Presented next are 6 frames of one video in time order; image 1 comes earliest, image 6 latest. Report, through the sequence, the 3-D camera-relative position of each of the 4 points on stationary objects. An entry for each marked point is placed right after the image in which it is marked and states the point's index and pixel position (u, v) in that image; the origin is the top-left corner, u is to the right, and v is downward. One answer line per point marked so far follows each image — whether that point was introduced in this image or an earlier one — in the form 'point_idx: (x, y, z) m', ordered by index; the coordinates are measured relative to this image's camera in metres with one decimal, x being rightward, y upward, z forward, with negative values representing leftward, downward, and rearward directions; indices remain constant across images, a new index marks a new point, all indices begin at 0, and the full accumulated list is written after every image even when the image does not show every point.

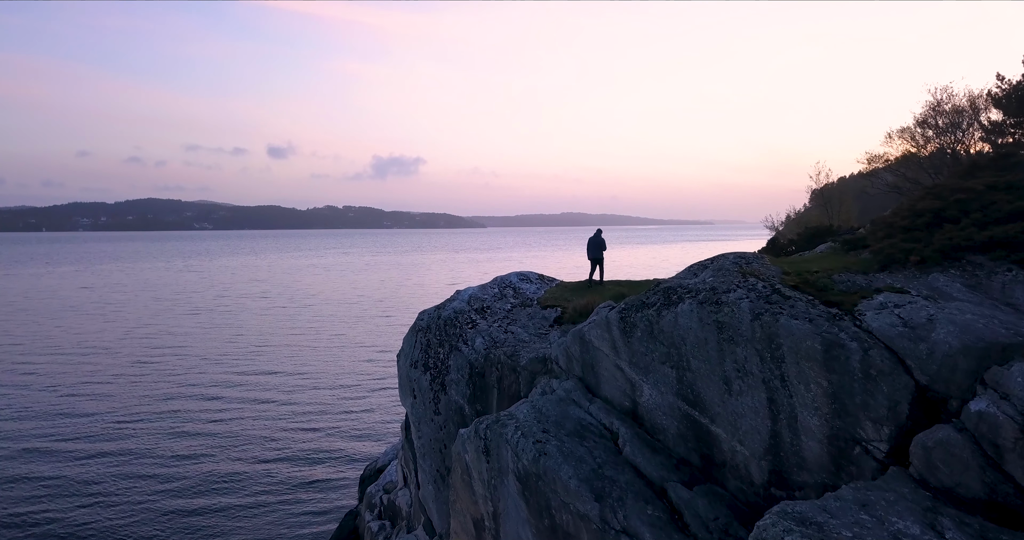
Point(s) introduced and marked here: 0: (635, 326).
0: (+2.0, -0.9, +9.9) m
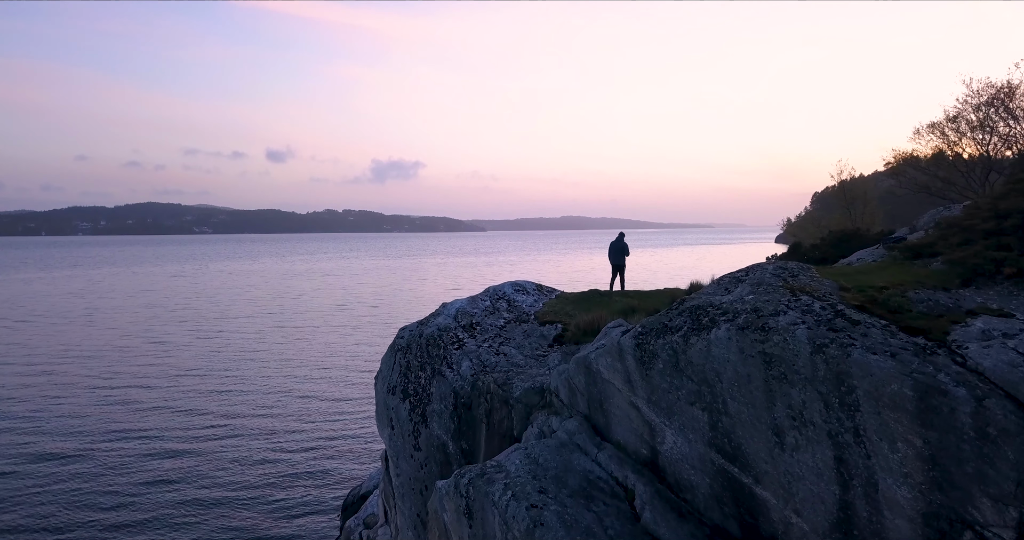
0: (+1.8, -1.1, +7.9) m
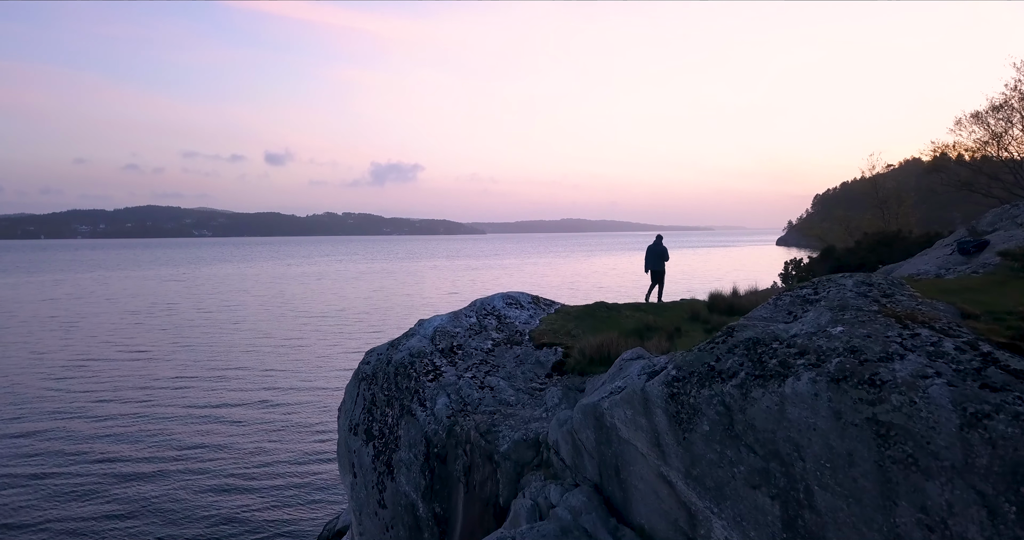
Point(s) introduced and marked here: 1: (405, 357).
0: (+1.6, -1.3, +5.5) m
1: (-1.8, -1.5, +10.6) m
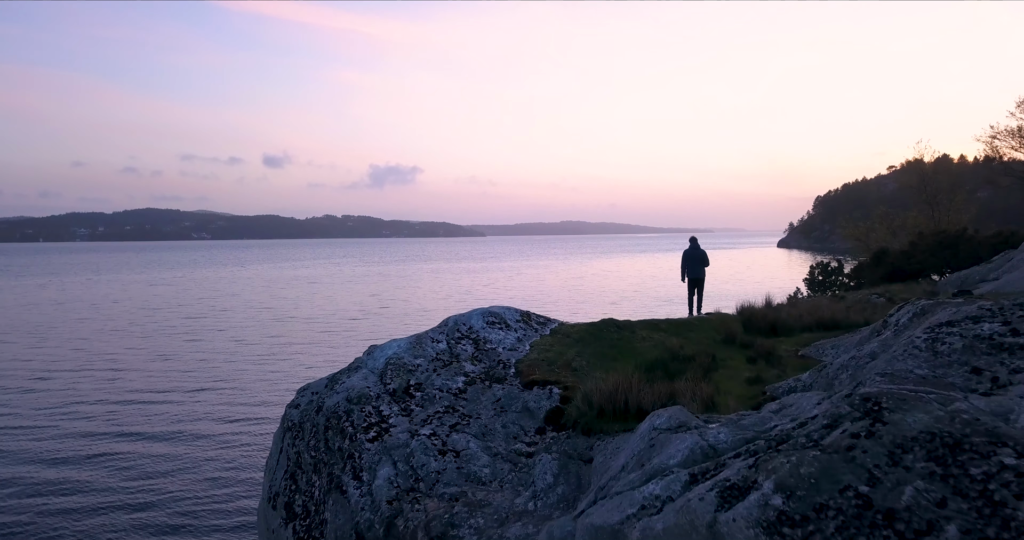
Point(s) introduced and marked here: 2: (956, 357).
0: (+1.4, -1.4, +2.5) m
1: (-2.1, -1.7, +7.6) m
2: (+2.6, -0.5, +3.6) m
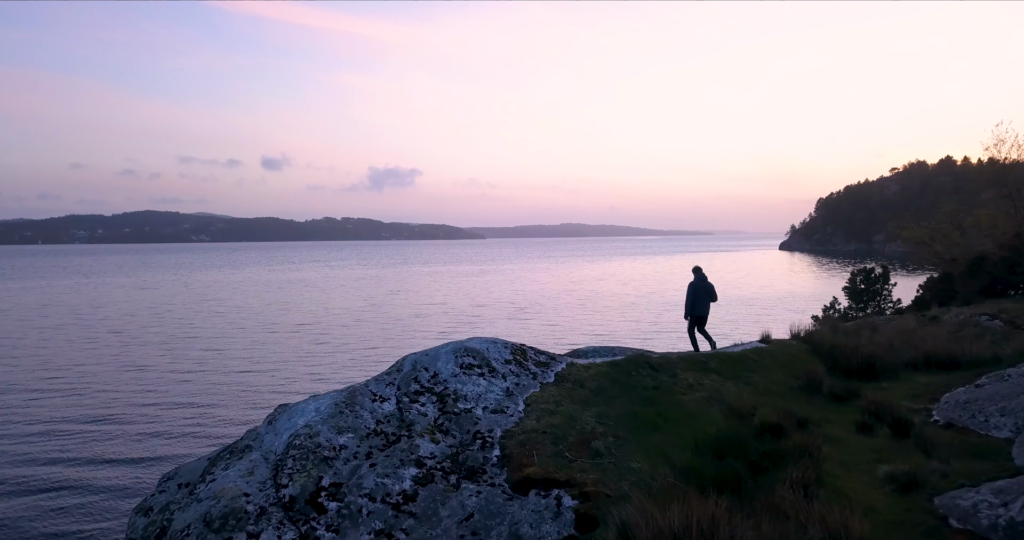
0: (+1.2, -1.5, -0.7) m
1: (-2.3, -1.8, +4.4) m
2: (+2.5, -0.6, +0.4) m
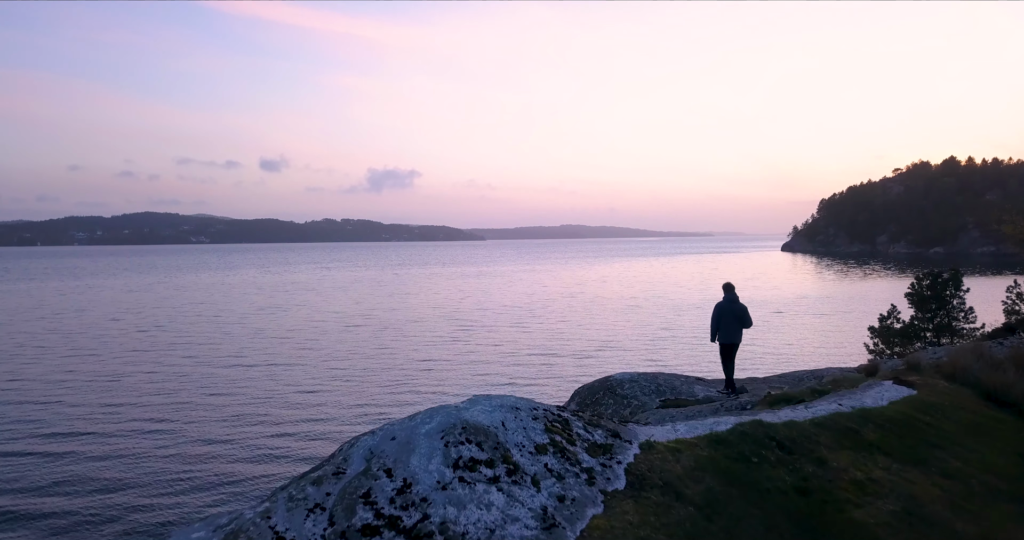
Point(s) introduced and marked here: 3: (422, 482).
0: (+1.5, -1.6, -3.8) m
1: (-2.0, -1.9, +1.3) m
2: (+2.7, -0.7, -2.6) m
3: (-0.5, -1.1, +3.4) m
